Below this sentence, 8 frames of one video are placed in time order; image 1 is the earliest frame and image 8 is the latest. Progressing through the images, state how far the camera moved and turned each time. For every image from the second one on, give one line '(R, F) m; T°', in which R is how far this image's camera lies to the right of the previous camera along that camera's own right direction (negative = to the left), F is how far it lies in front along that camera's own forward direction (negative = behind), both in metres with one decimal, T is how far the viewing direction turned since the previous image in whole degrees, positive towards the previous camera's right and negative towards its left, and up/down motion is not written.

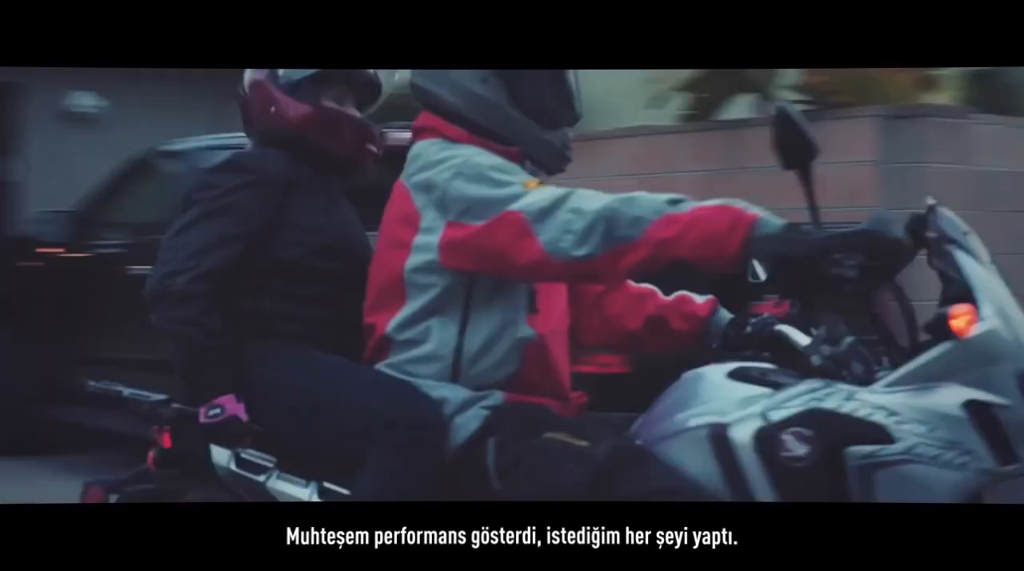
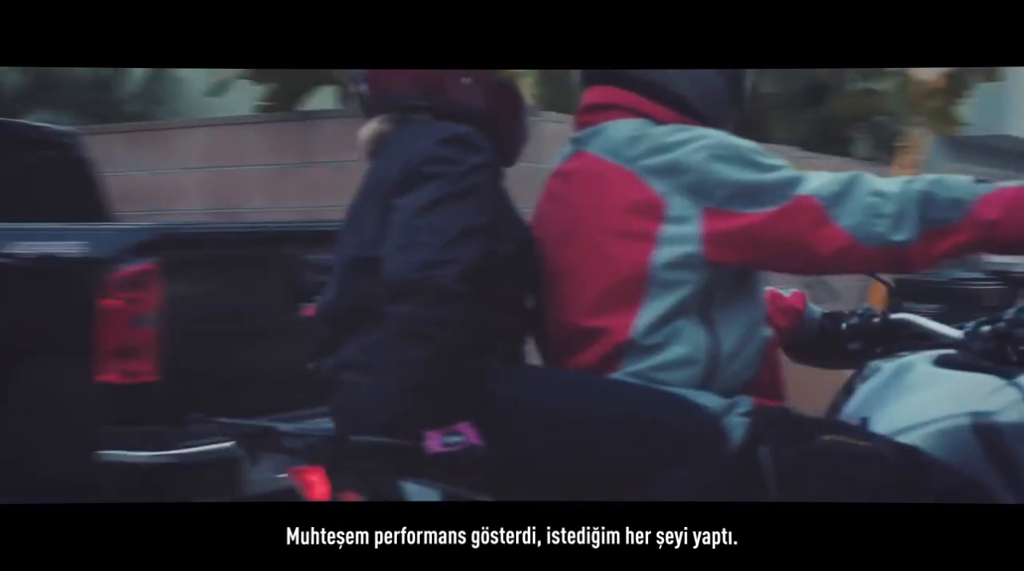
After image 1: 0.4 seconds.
(-0.2, +0.1) m; -2°
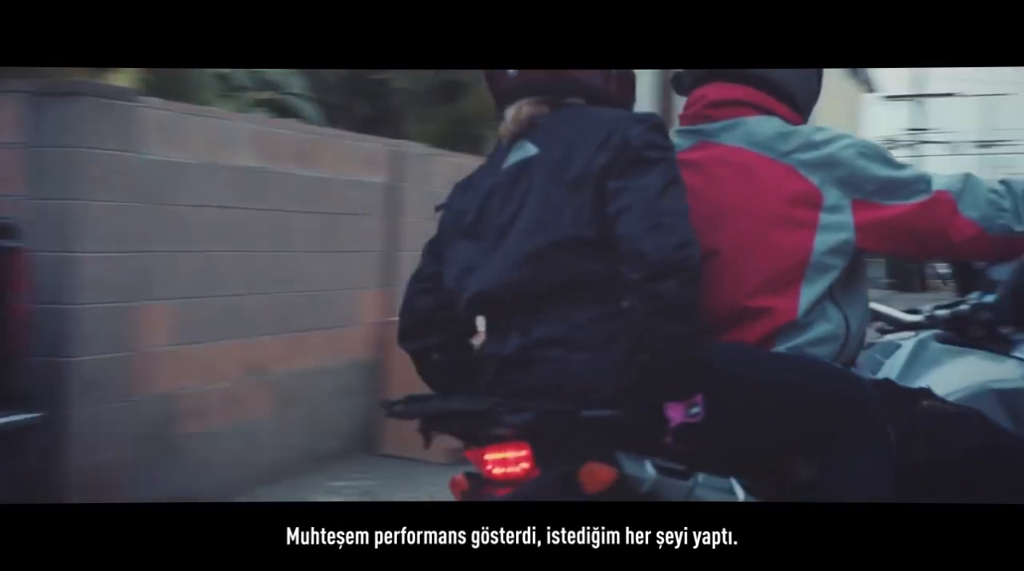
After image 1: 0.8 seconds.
(-0.3, 0.0) m; +9°
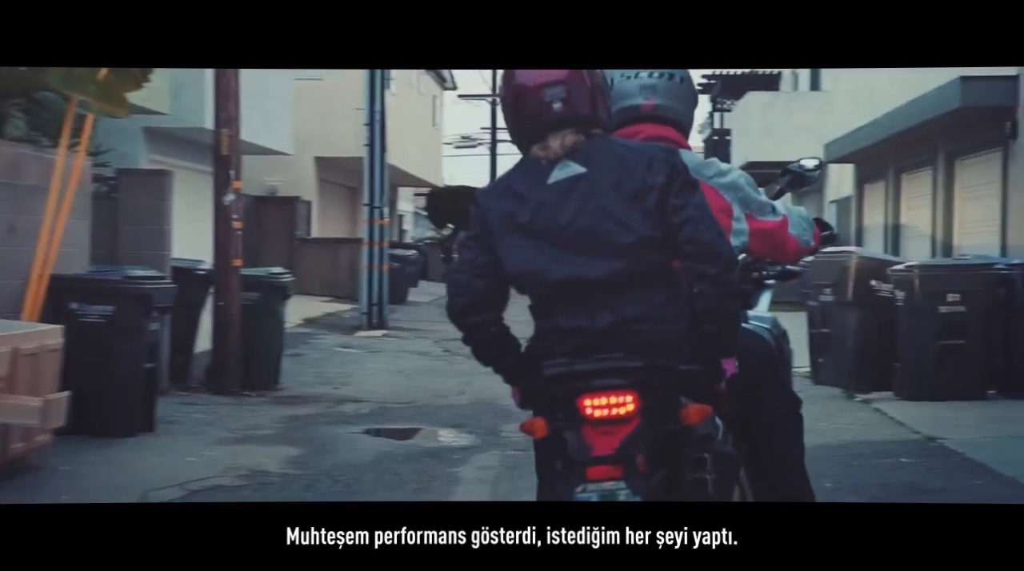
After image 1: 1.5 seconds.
(-0.2, +0.4) m; +16°
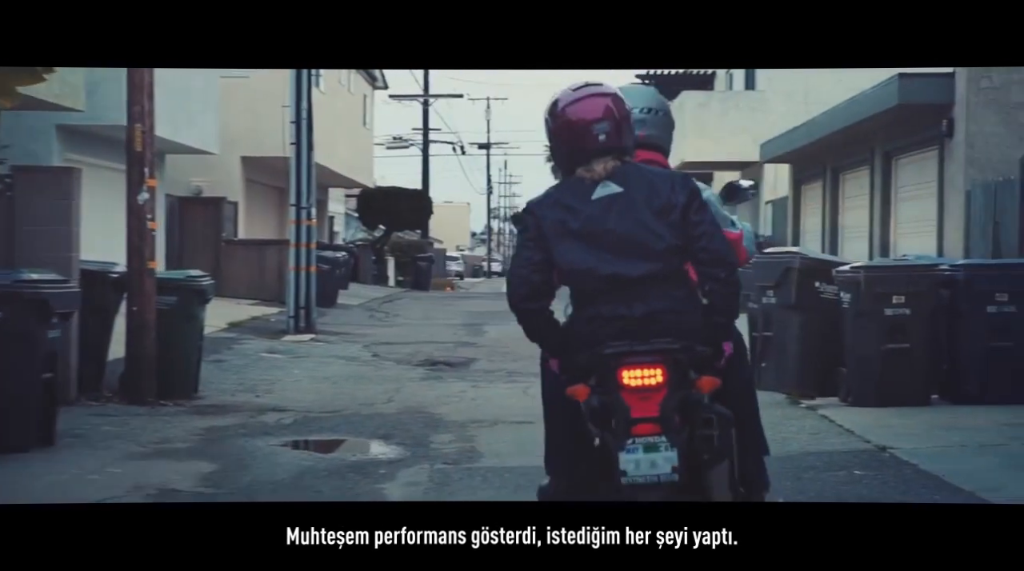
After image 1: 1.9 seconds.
(0.0, +0.5) m; +3°
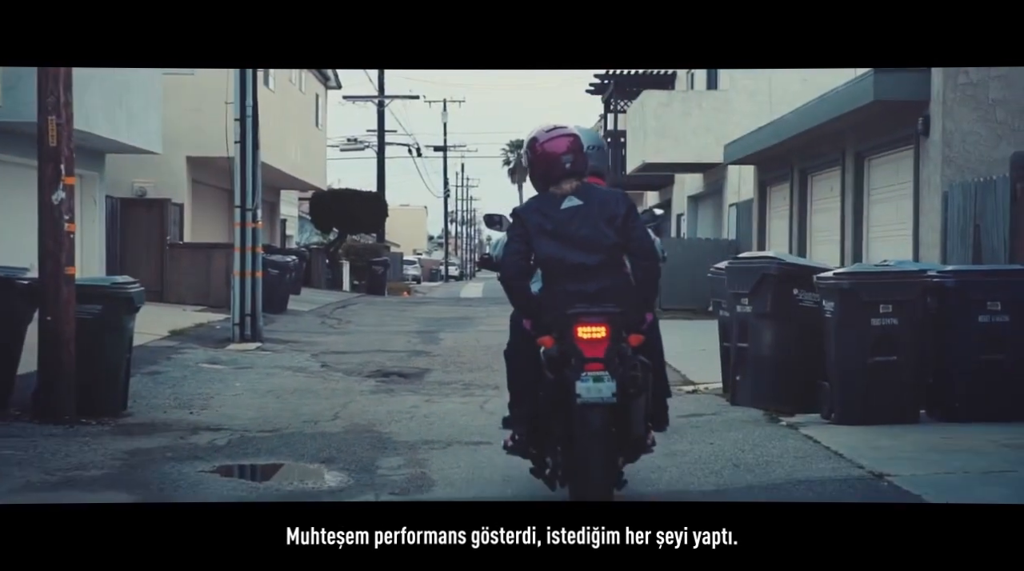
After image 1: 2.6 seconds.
(0.0, +0.8) m; +2°
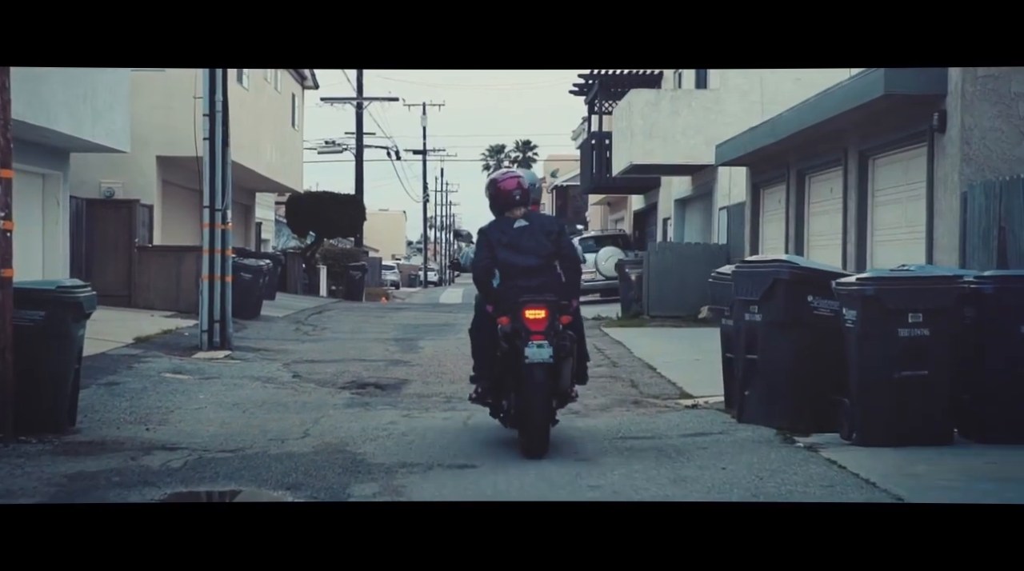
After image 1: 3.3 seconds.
(-0.1, +0.9) m; +1°
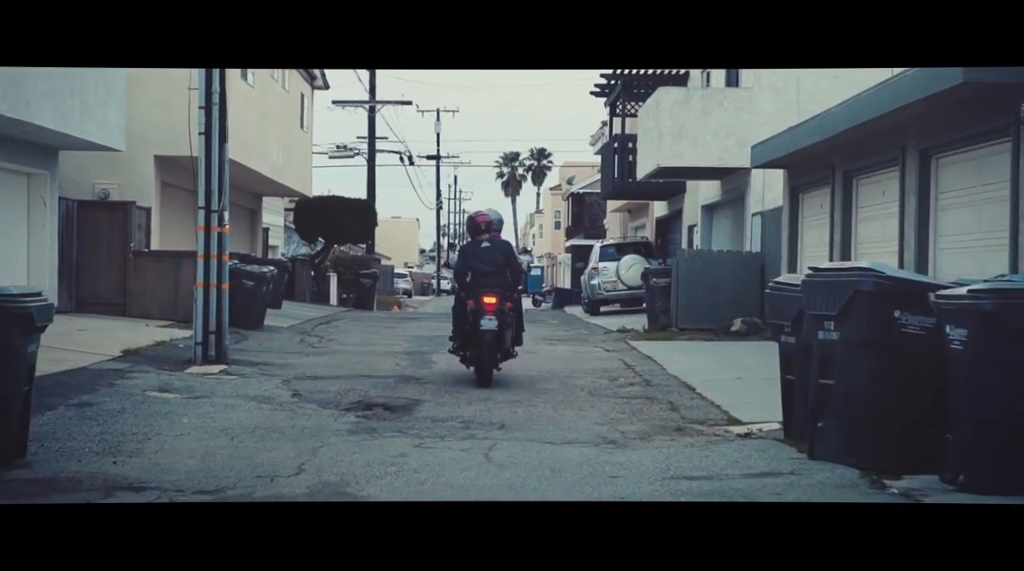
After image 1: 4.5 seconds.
(-0.1, +1.4) m; -1°
